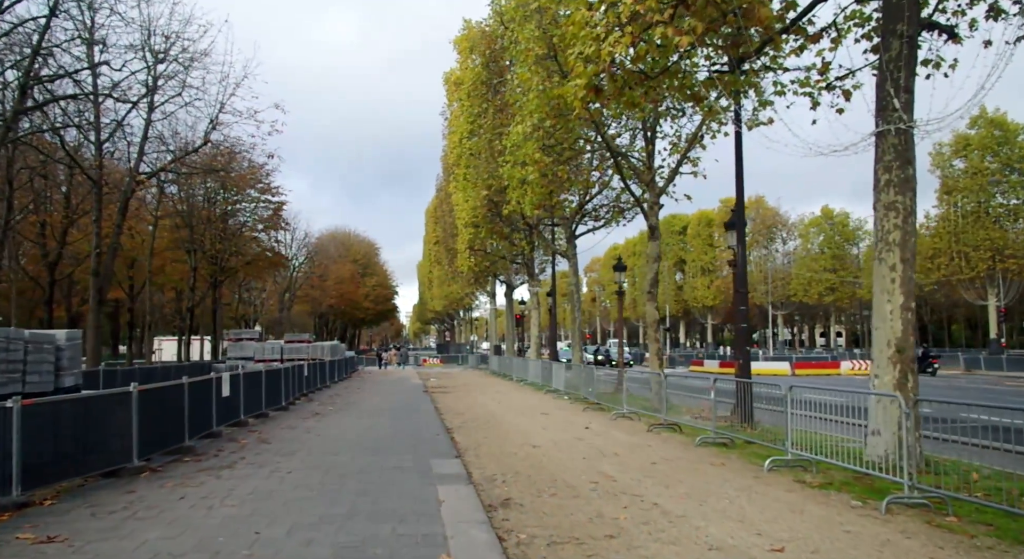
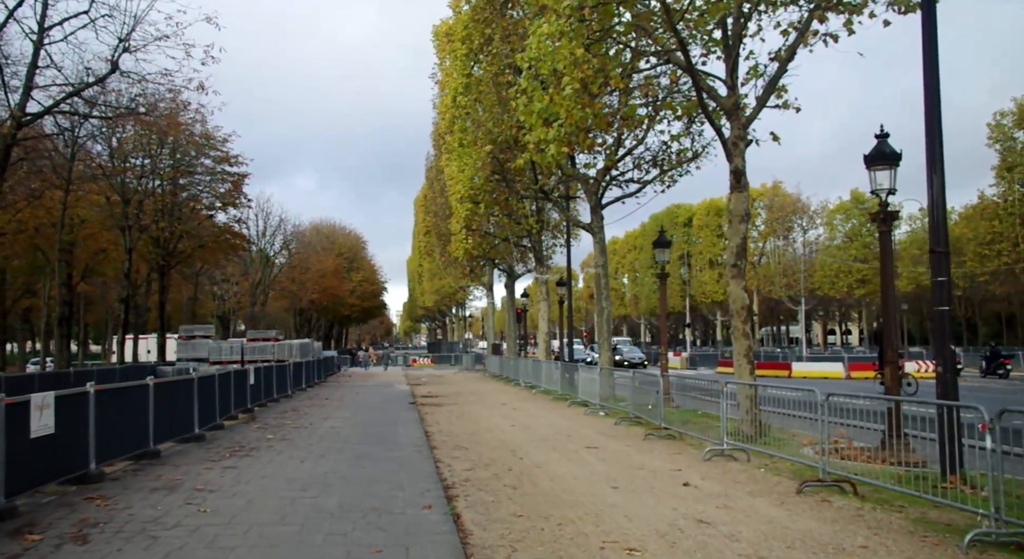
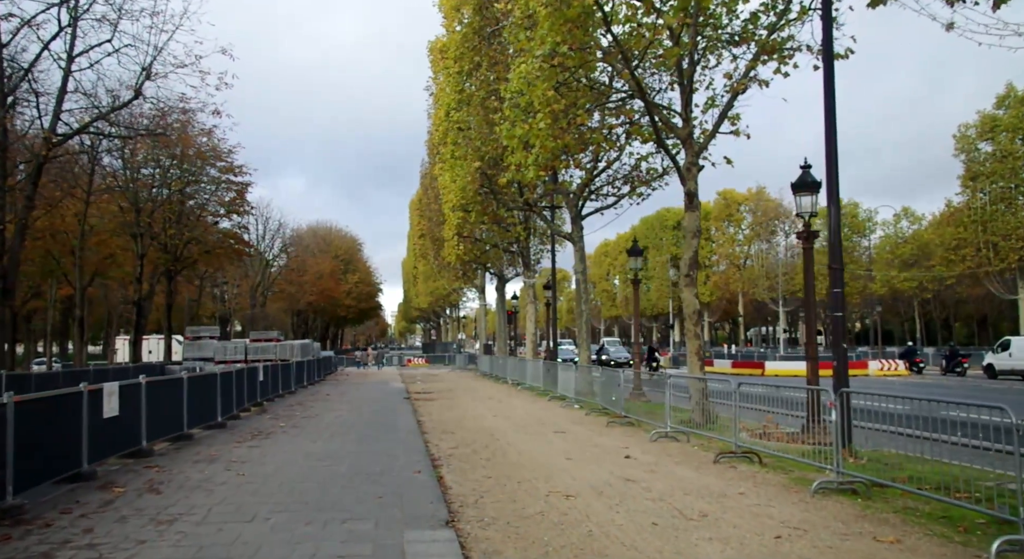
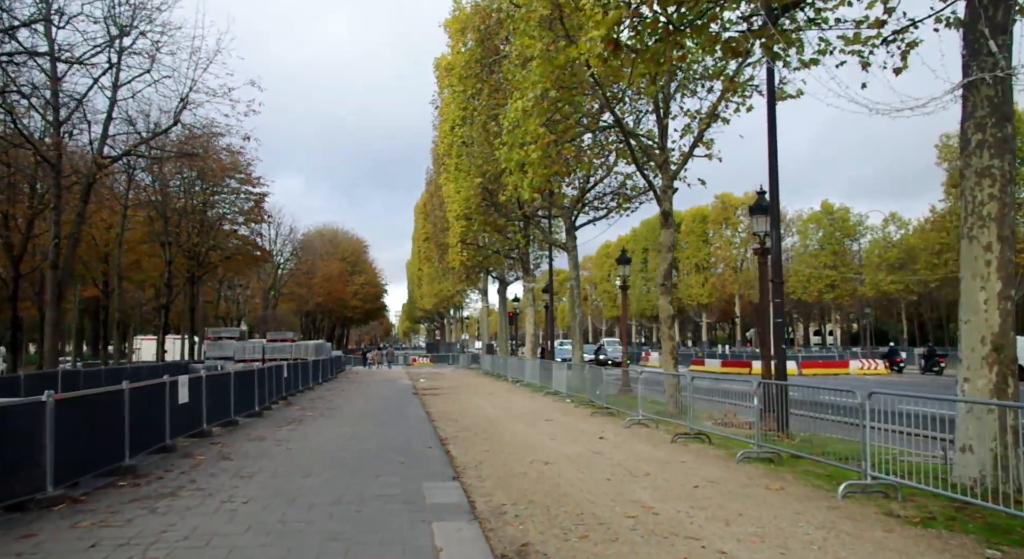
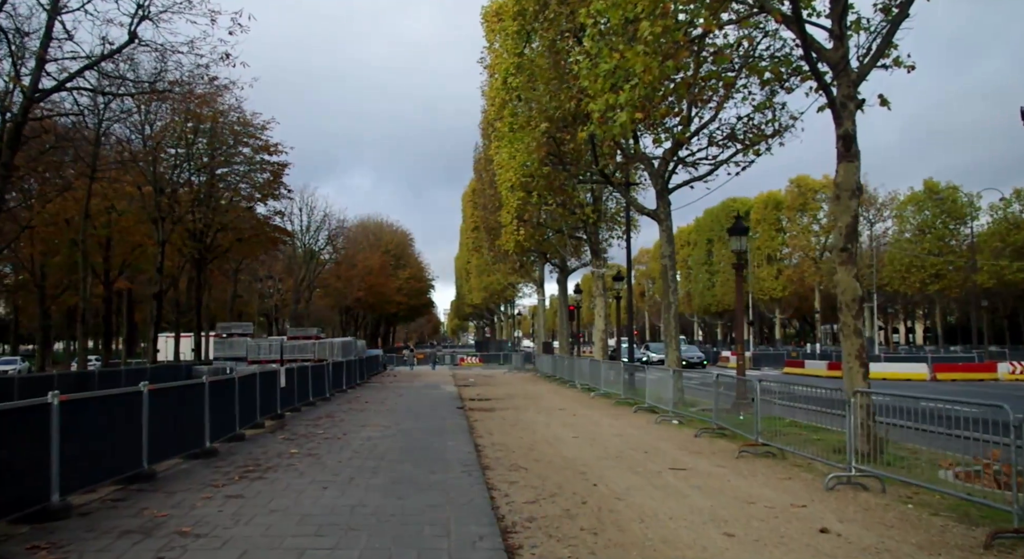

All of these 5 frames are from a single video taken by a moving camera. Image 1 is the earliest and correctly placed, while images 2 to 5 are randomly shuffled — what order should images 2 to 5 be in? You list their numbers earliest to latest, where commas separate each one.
4, 3, 2, 5
